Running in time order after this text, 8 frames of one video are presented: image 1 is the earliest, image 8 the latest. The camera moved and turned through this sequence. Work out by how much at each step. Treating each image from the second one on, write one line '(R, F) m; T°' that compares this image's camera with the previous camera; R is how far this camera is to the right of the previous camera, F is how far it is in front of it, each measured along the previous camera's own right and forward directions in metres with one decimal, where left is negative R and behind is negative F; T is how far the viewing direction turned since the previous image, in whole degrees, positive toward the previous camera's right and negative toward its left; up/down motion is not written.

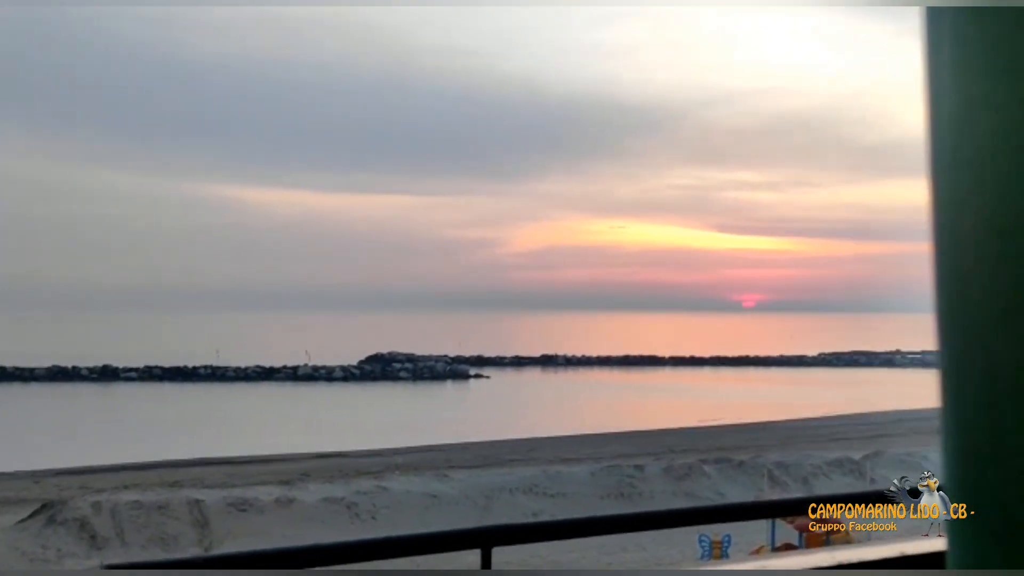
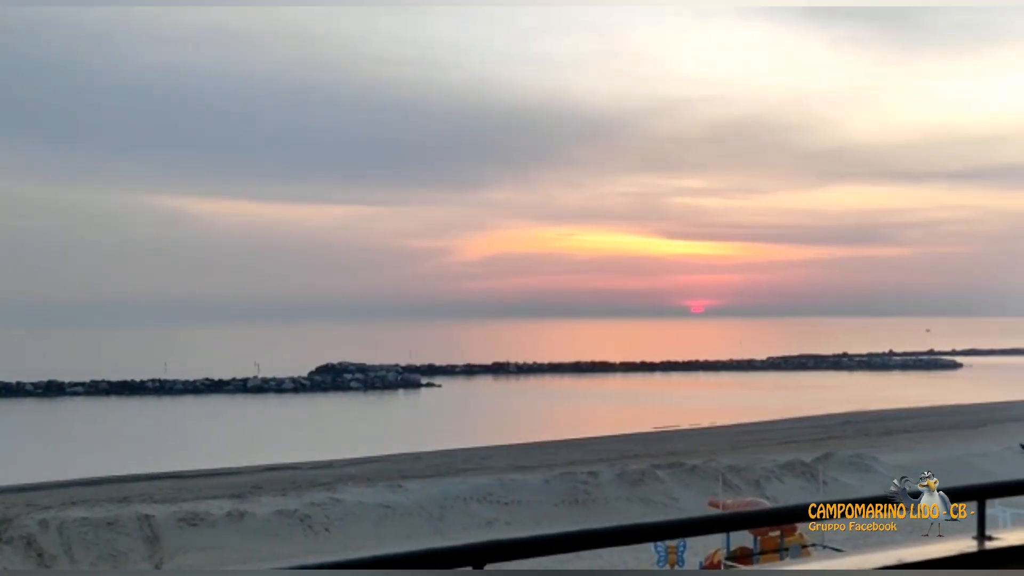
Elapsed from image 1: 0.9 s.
(0.0, 0.0) m; +3°
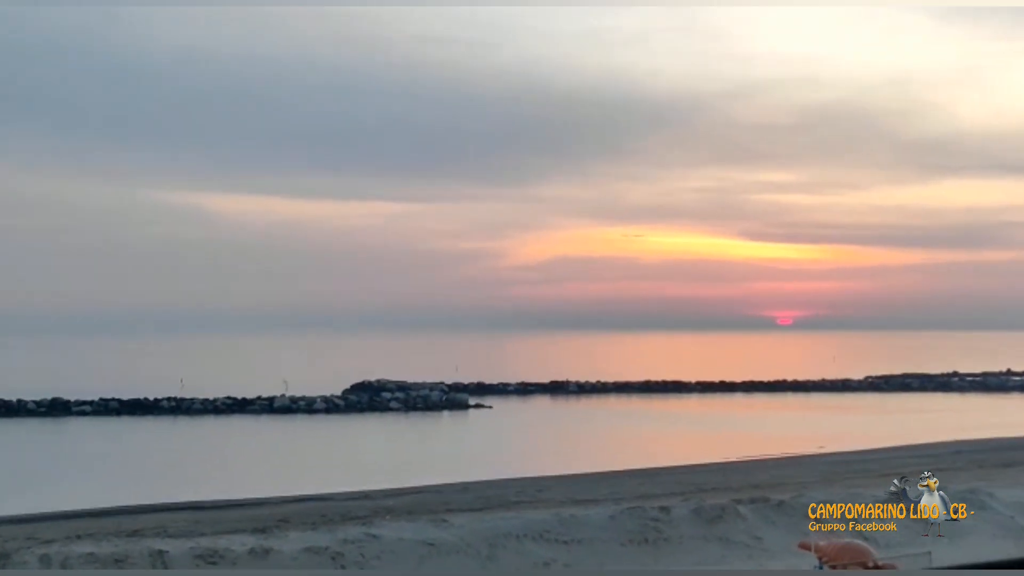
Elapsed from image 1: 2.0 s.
(-0.2, +1.2) m; -2°
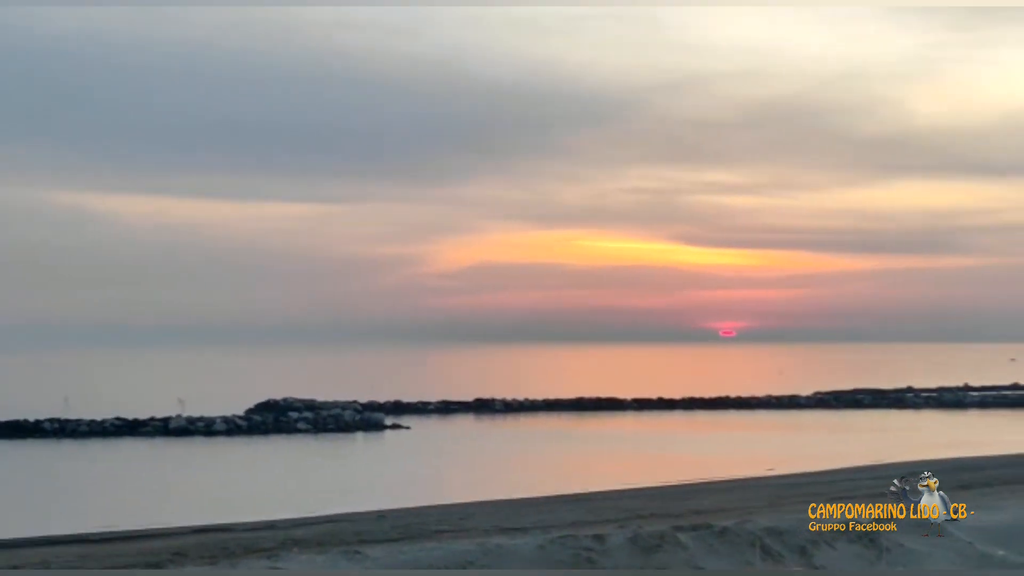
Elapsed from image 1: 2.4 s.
(+0.3, +0.7) m; +2°
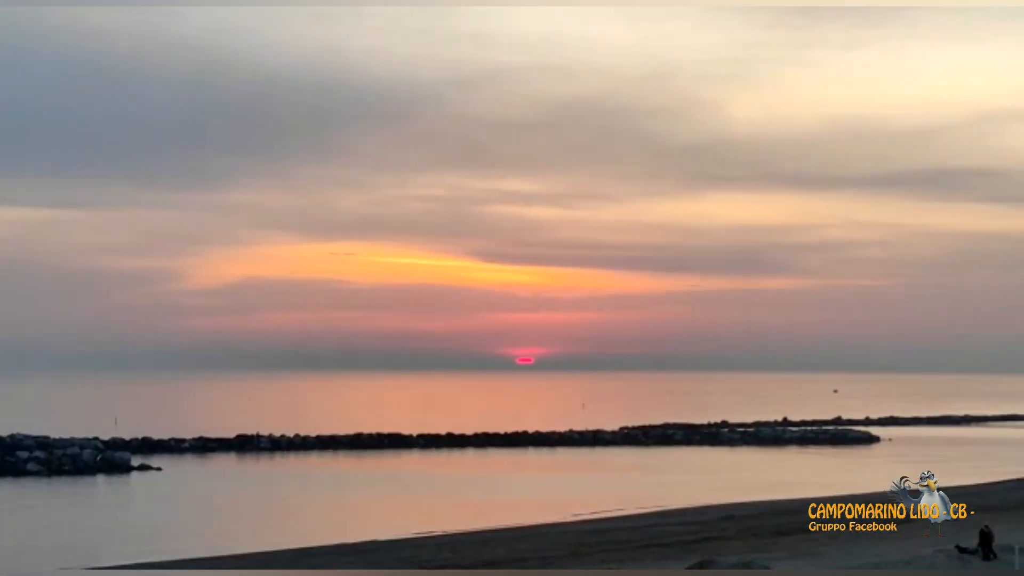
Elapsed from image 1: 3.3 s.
(+1.1, +0.9) m; +4°
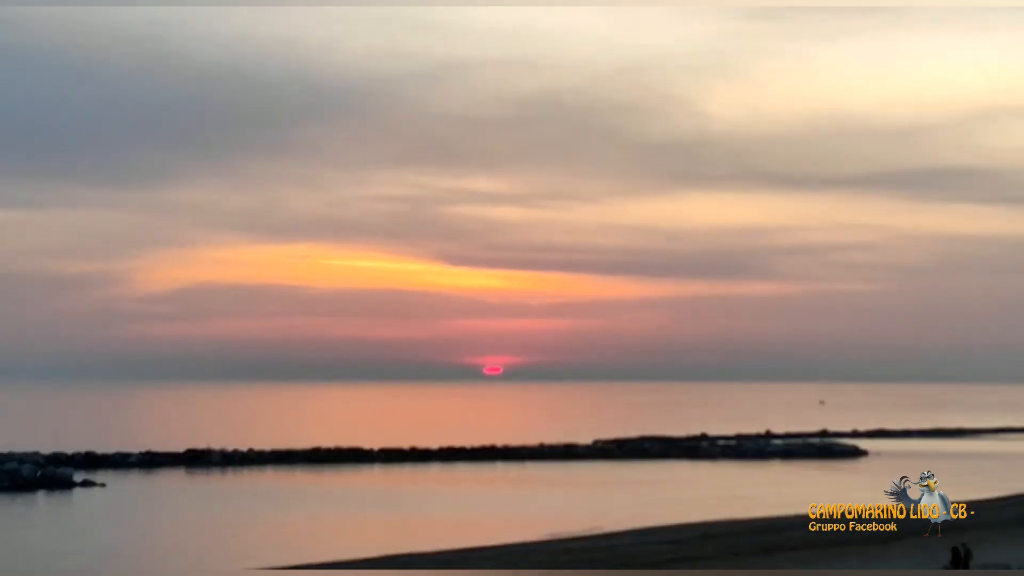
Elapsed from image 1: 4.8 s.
(+0.2, +0.4) m; 0°
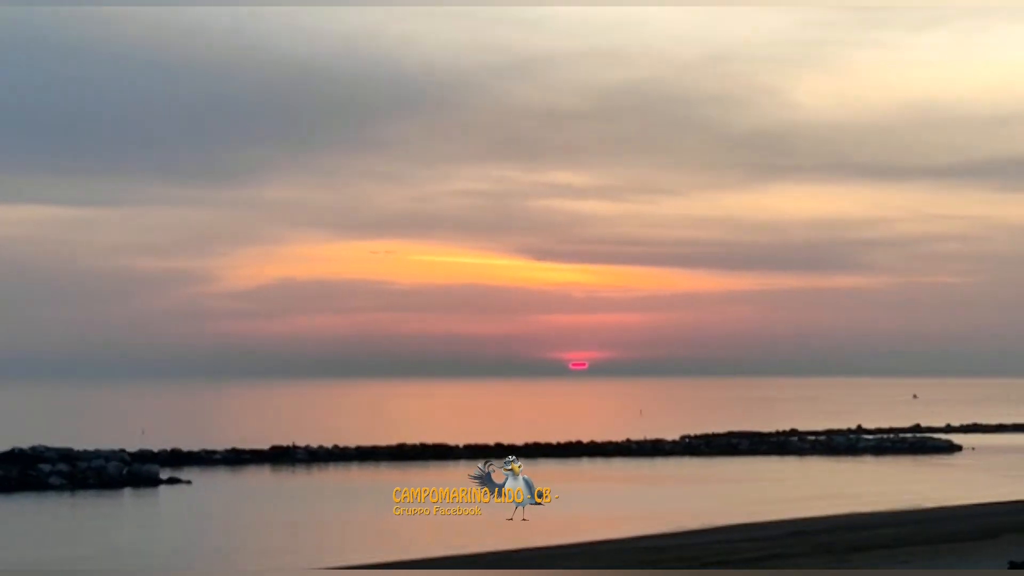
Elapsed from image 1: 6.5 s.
(-0.4, +0.1) m; -1°
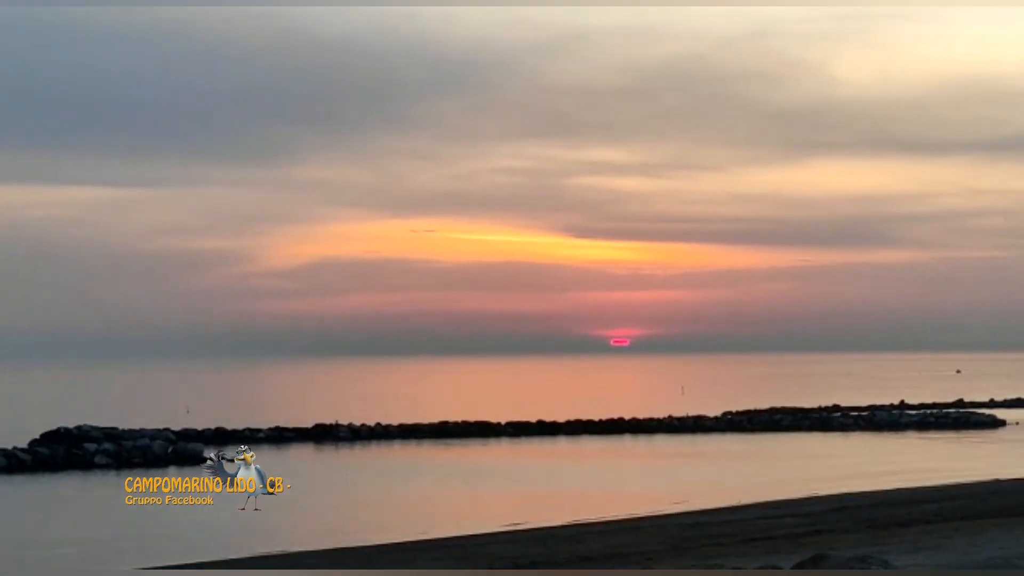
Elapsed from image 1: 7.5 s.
(-0.2, 0.0) m; 0°
